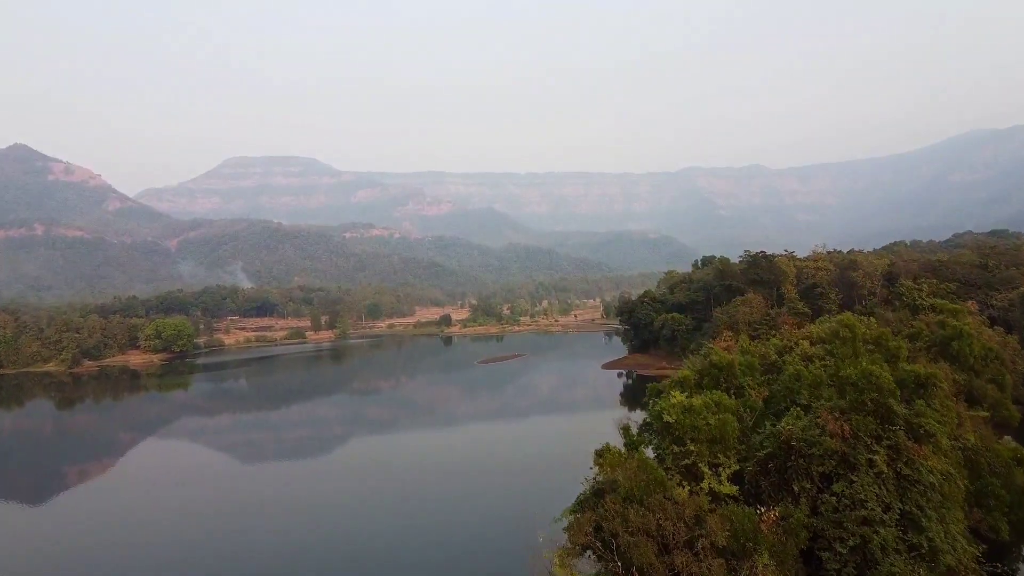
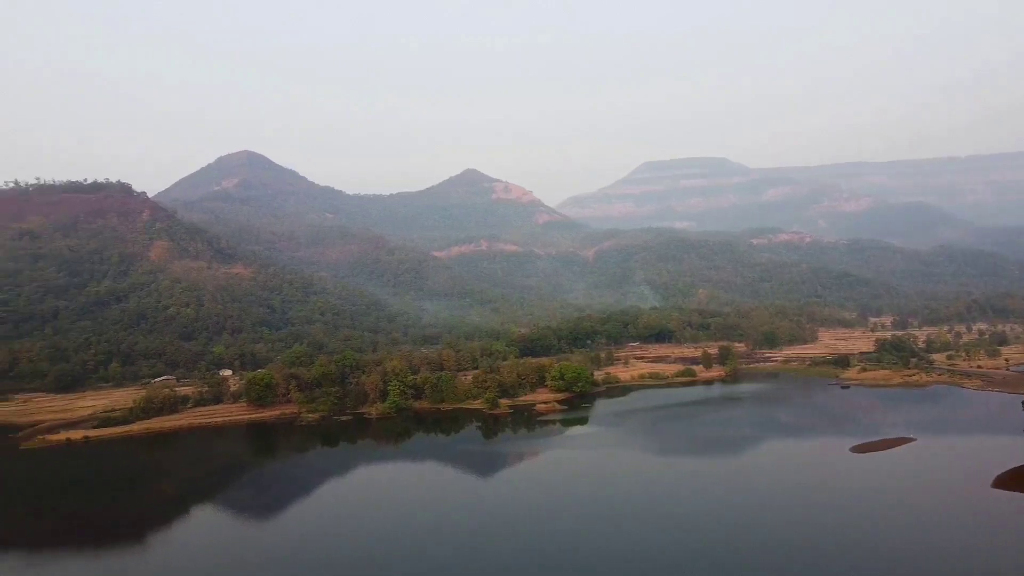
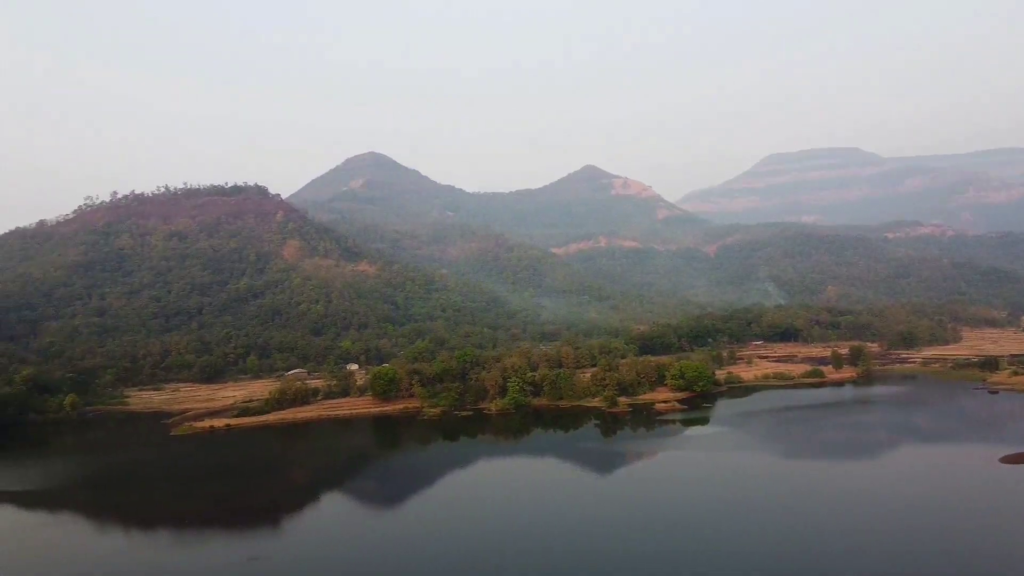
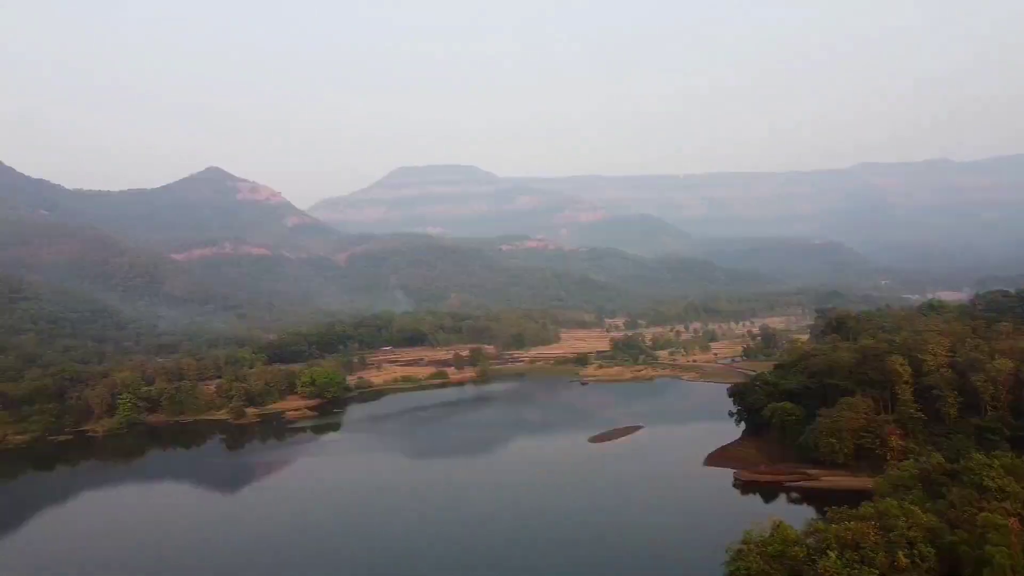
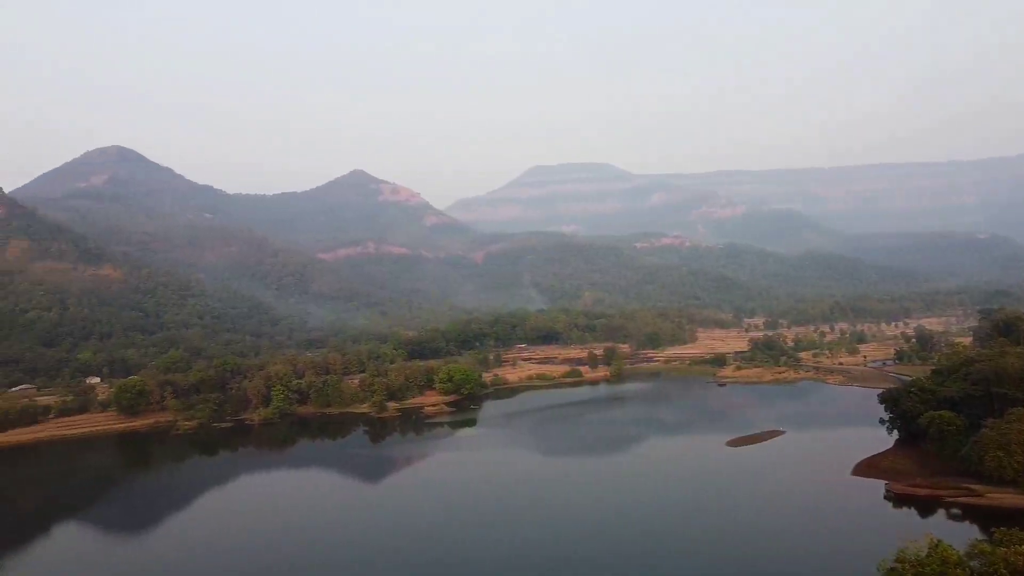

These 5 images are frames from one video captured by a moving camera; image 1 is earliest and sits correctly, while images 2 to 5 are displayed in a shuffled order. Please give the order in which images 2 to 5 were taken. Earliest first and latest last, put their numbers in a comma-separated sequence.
4, 5, 2, 3
